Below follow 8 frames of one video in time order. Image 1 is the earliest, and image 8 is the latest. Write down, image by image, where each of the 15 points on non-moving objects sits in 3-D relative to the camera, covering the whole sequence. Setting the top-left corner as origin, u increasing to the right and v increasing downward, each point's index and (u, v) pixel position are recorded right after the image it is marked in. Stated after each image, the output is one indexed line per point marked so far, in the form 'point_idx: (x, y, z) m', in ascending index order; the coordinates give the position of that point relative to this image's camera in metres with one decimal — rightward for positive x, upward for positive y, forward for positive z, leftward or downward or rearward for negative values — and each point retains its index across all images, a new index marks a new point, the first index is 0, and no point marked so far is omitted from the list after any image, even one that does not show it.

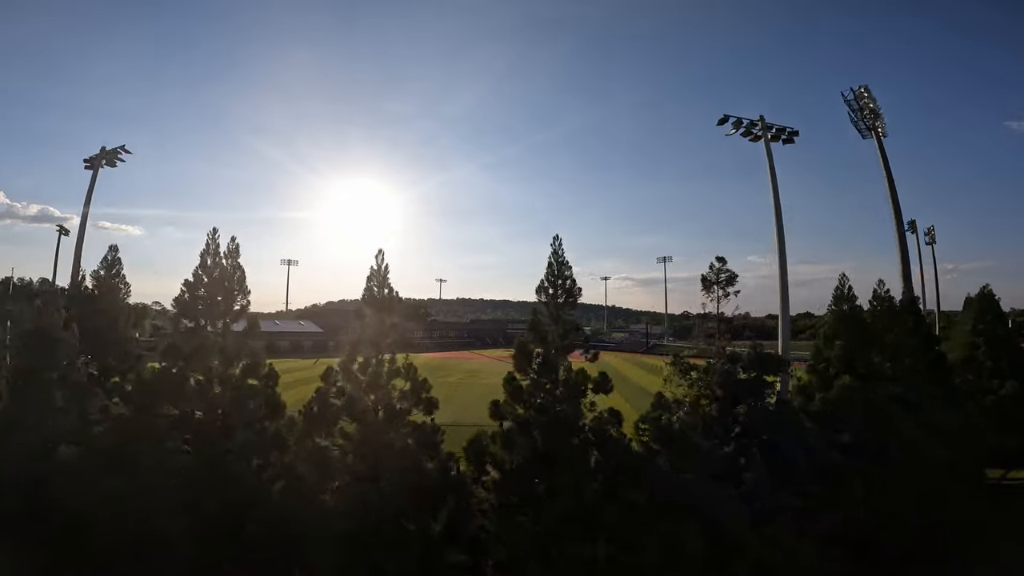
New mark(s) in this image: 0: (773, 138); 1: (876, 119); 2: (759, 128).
0: (+6.9, +3.8, +12.1) m
1: (+10.5, +4.7, +13.3) m
2: (+6.5, +4.1, +12.1) m
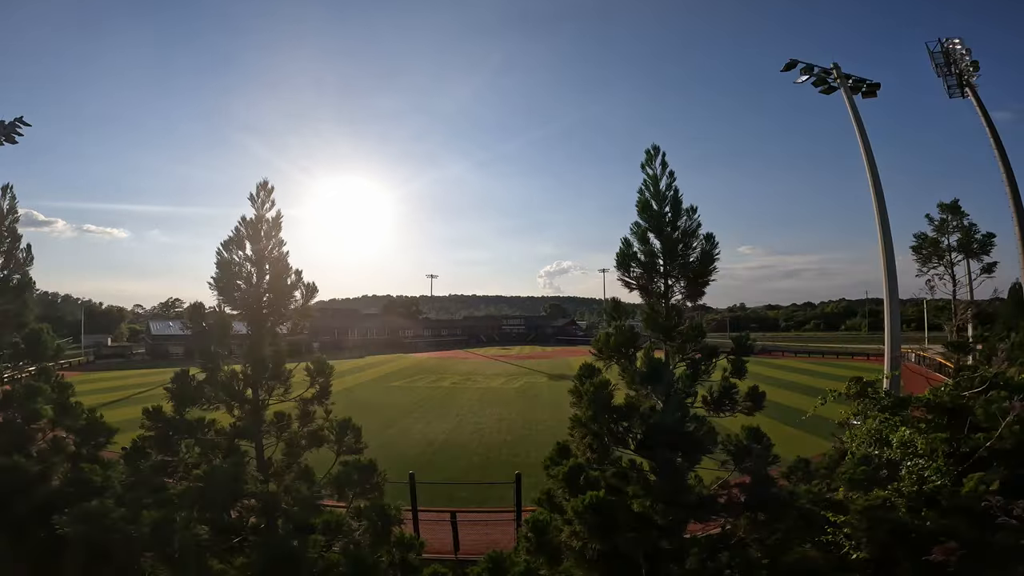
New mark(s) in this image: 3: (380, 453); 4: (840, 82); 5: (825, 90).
0: (+6.9, +4.2, +9.4) m
1: (+10.5, +5.1, +10.6) m
2: (+6.6, +4.4, +9.4) m
3: (-4.9, -6.4, +17.2) m
4: (+6.7, +4.3, +9.4) m
5: (+6.4, +4.2, +9.5) m
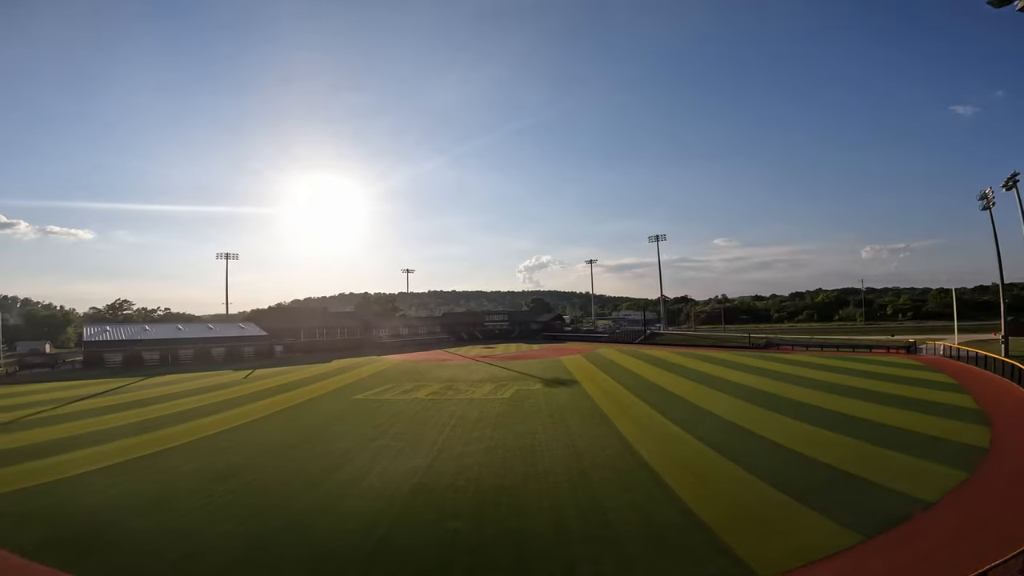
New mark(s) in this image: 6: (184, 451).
0: (+7.0, +4.5, +5.8) m
1: (+10.5, +5.5, +7.2) m
2: (+6.6, +4.8, +5.8) m
3: (-5.0, -6.2, +13.2) m
4: (+6.7, +4.7, +5.8) m
5: (+6.5, +4.6, +5.9) m
6: (-13.8, -6.7, +19.3) m
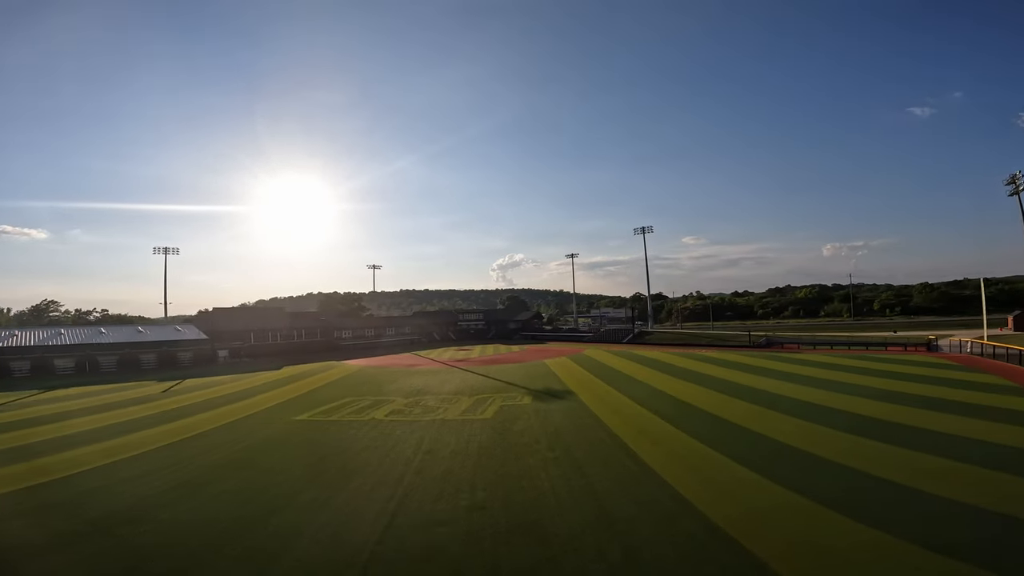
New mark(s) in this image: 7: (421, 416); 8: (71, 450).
0: (+7.2, +4.9, +2.1) m
1: (+10.6, +5.9, +3.7) m
2: (+6.8, +5.1, +2.1) m
3: (-5.2, -5.9, +8.8) m
4: (+6.9, +5.0, +2.1) m
5: (+6.6, +4.9, +2.2) m
6: (-14.3, -6.5, +14.4) m
7: (-3.7, -5.0, +18.5) m
8: (-18.0, -6.7, +18.9) m
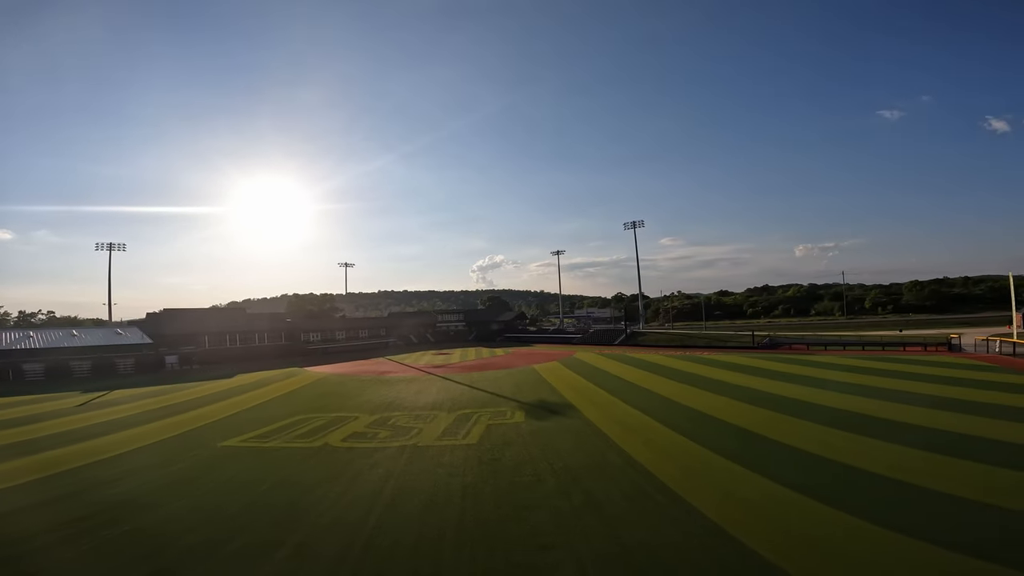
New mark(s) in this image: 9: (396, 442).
0: (+7.5, +5.1, -0.6) m
1: (+10.8, +6.2, +1.1) m
2: (+7.1, +5.4, -0.7) m
3: (-5.1, -5.7, +5.5) m
4: (+7.2, +5.3, -0.6) m
5: (+6.9, +5.2, -0.6) m
6: (-14.5, -6.3, +10.7) m
7: (-4.0, -4.8, +15.2) m
8: (-18.4, -6.5, +15.0) m
9: (-3.7, -4.8, +14.5) m
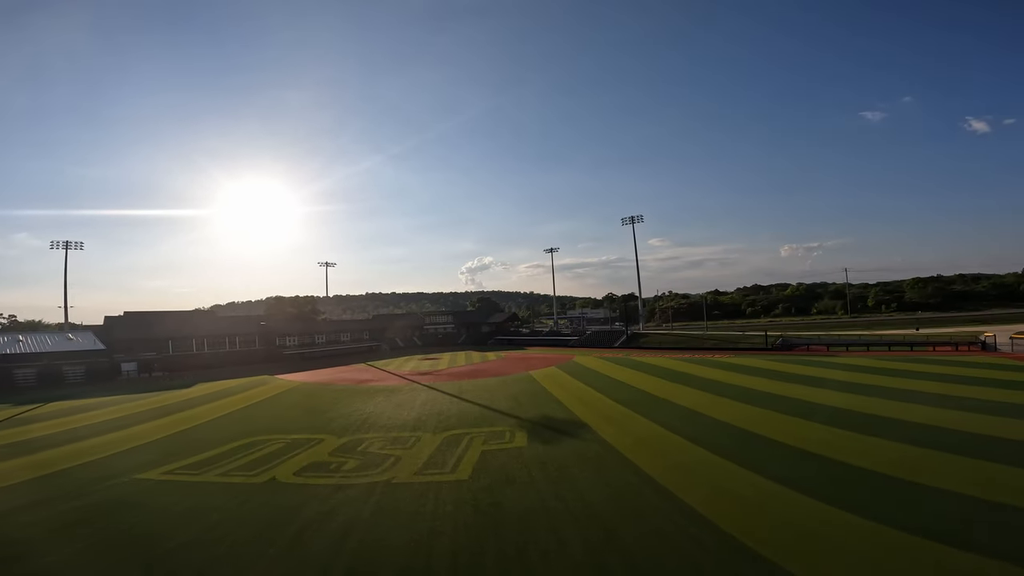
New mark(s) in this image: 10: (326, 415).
0: (+7.8, +5.4, -3.1) m
1: (+11.0, +6.5, -1.2) m
2: (+7.4, +5.7, -3.1) m
3: (-4.9, -5.5, +2.7) m
4: (+7.5, +5.6, -3.1) m
5: (+7.2, +5.4, -3.1) m
6: (-14.4, -6.2, +7.7) m
7: (-4.0, -4.6, +12.5) m
8: (-18.4, -6.5, +11.9) m
9: (-3.7, -4.7, +11.8) m
10: (-7.6, -5.1, +19.1) m
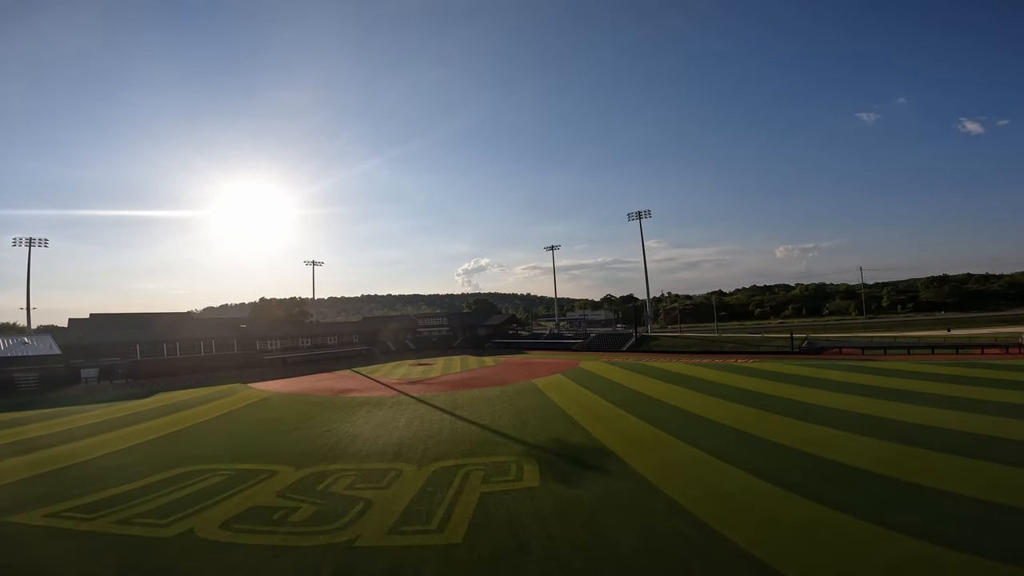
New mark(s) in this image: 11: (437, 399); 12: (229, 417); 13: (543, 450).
0: (+8.0, +5.6, -5.7) m
1: (+11.3, +6.7, -3.8) m
2: (+7.6, +5.9, -5.7) m
3: (-4.7, -5.3, 0.0) m
4: (+7.8, +5.8, -5.7) m
5: (+7.5, +5.7, -5.7) m
6: (-14.2, -6.1, +4.9) m
7: (-3.9, -4.5, +9.8) m
8: (-18.2, -6.4, +9.1) m
9: (-3.5, -4.5, +9.0) m
10: (-7.5, -5.0, +16.4) m
11: (-3.0, -4.3, +18.5) m
12: (-12.4, -5.8, +19.7) m
13: (+0.7, -4.1, +11.6) m
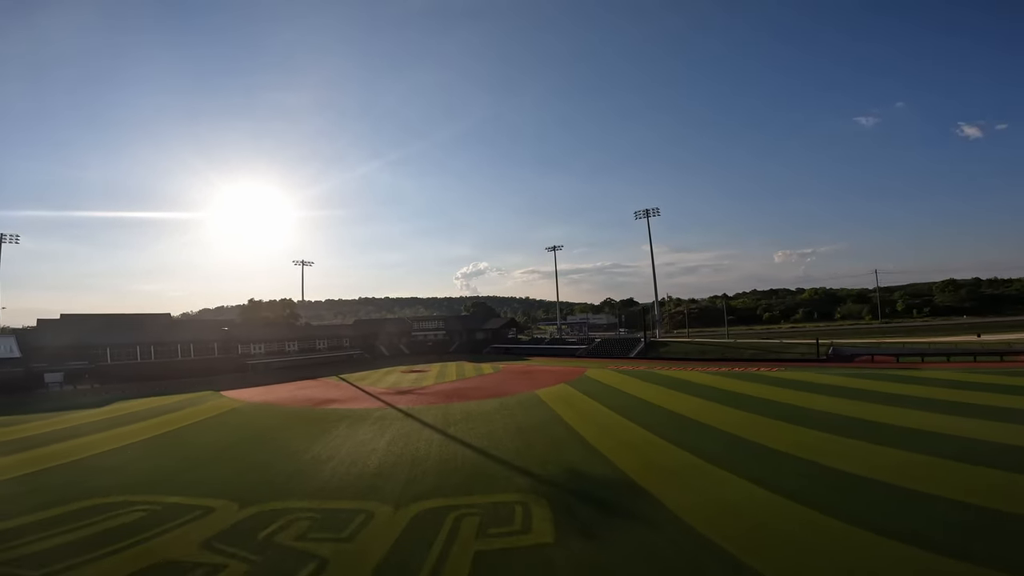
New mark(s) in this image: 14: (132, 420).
0: (+8.2, +5.8, -7.7) m
1: (+11.4, +6.9, -5.8) m
2: (+7.8, +6.1, -7.7) m
3: (-4.6, -5.1, -2.2) m
4: (+7.9, +6.0, -7.7) m
5: (+7.6, +5.8, -7.7) m
6: (-14.1, -5.9, +2.7) m
7: (-3.8, -4.4, +7.6) m
8: (-18.2, -6.2, +6.9) m
9: (-3.4, -4.4, +6.9) m
10: (-7.5, -4.9, +14.2) m
11: (-2.9, -4.3, +16.3) m
12: (-12.4, -5.7, +17.4) m
13: (+0.8, -4.0, +9.4) m
14: (-16.6, -6.0, +20.6) m
